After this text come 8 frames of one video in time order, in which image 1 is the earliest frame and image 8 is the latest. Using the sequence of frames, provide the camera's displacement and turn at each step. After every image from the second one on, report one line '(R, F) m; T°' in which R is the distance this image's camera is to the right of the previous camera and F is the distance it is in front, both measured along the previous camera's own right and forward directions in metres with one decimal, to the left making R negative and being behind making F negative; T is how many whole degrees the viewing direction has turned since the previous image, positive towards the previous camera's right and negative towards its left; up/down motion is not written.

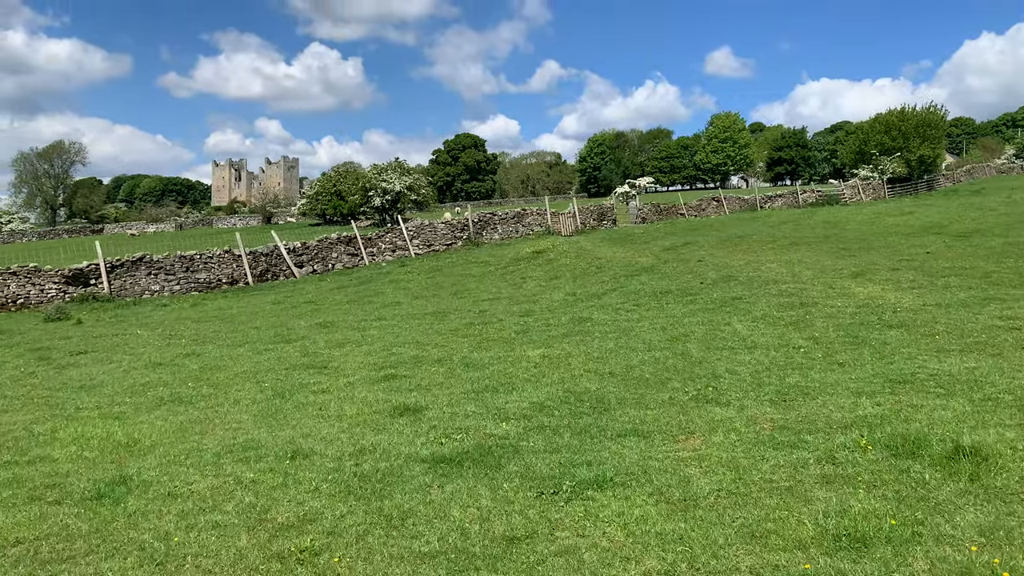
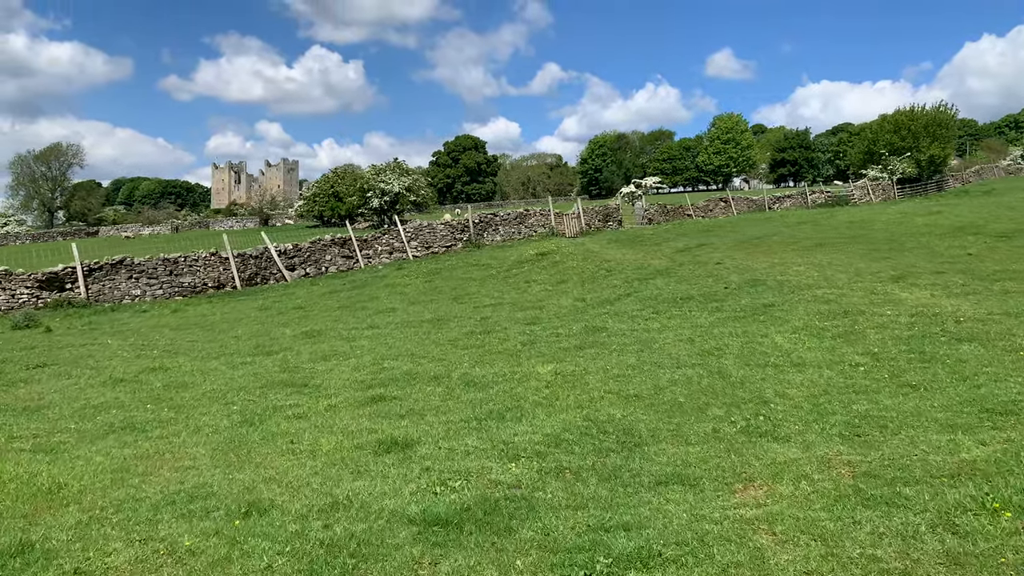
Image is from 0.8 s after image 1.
(-0.1, +1.5) m; 0°
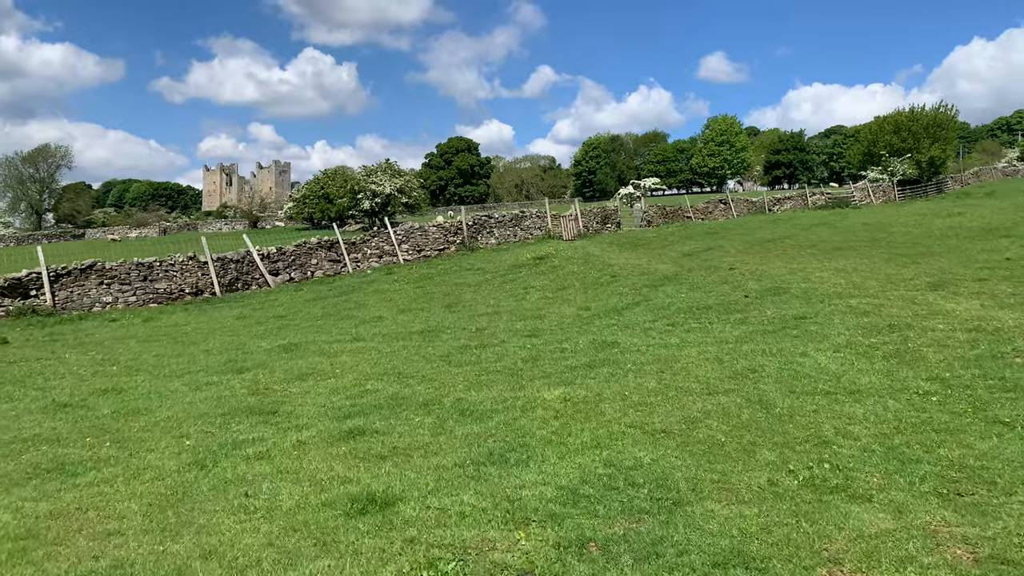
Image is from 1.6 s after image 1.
(-0.1, +1.4) m; 0°
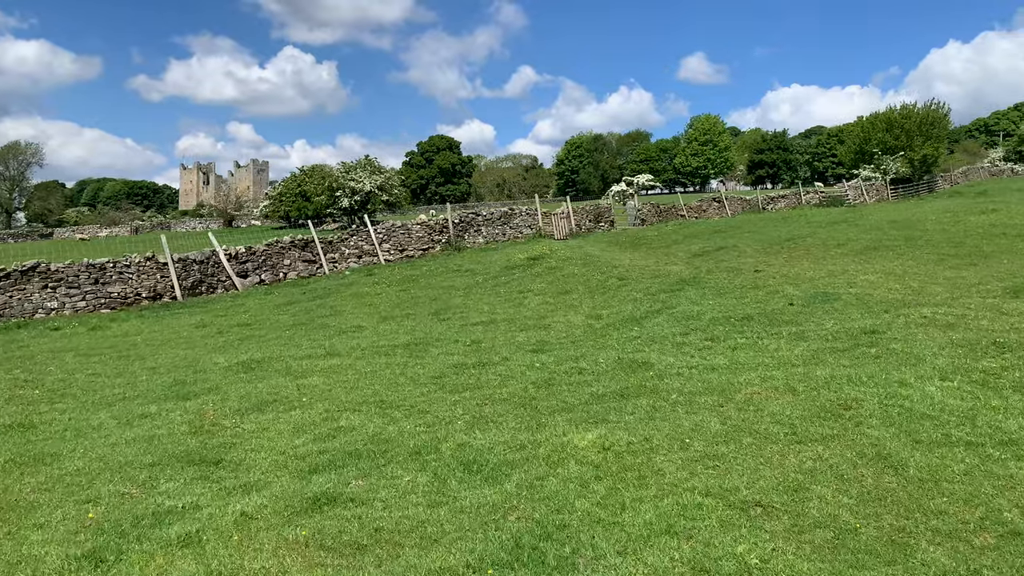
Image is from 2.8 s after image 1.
(-0.3, +2.2) m; +1°
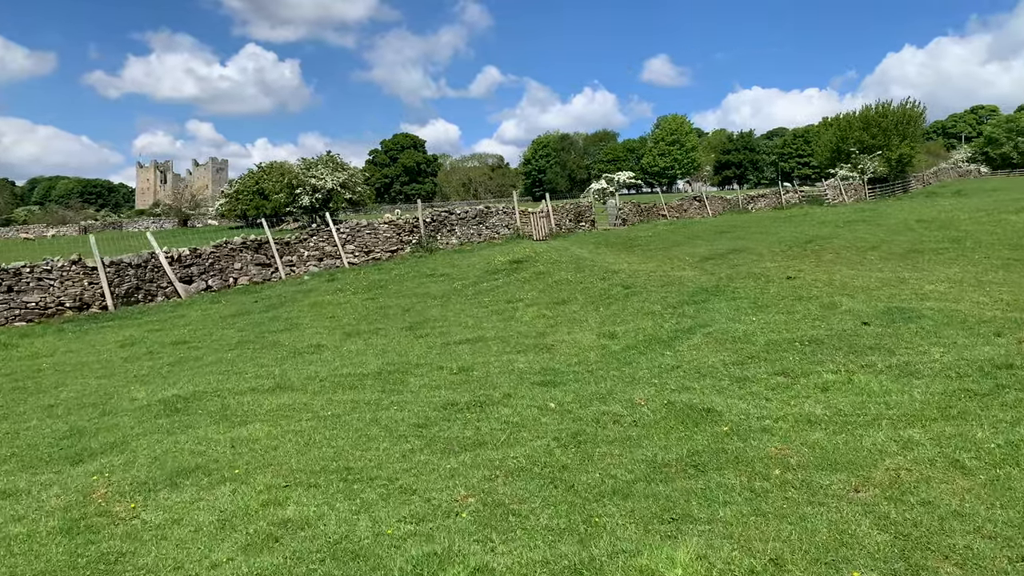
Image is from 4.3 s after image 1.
(-0.4, +2.6) m; +3°
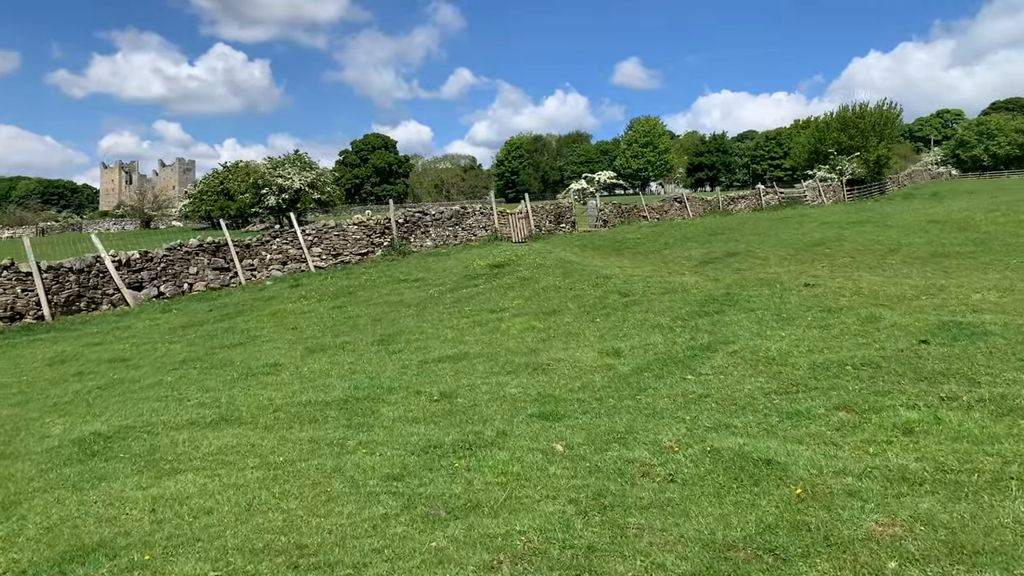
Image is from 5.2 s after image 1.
(-0.2, +1.6) m; +2°
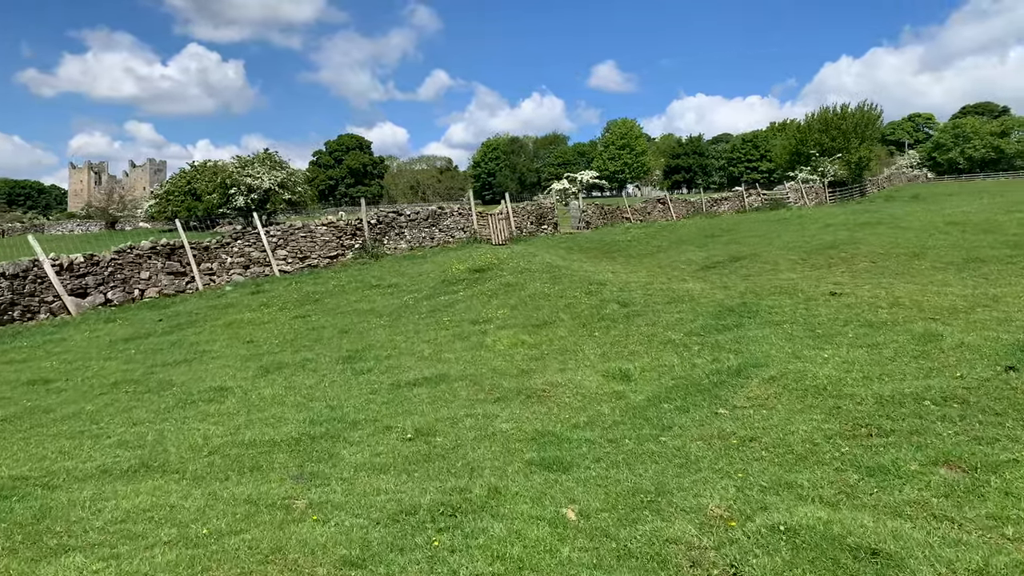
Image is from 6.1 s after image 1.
(-0.1, +1.6) m; +2°
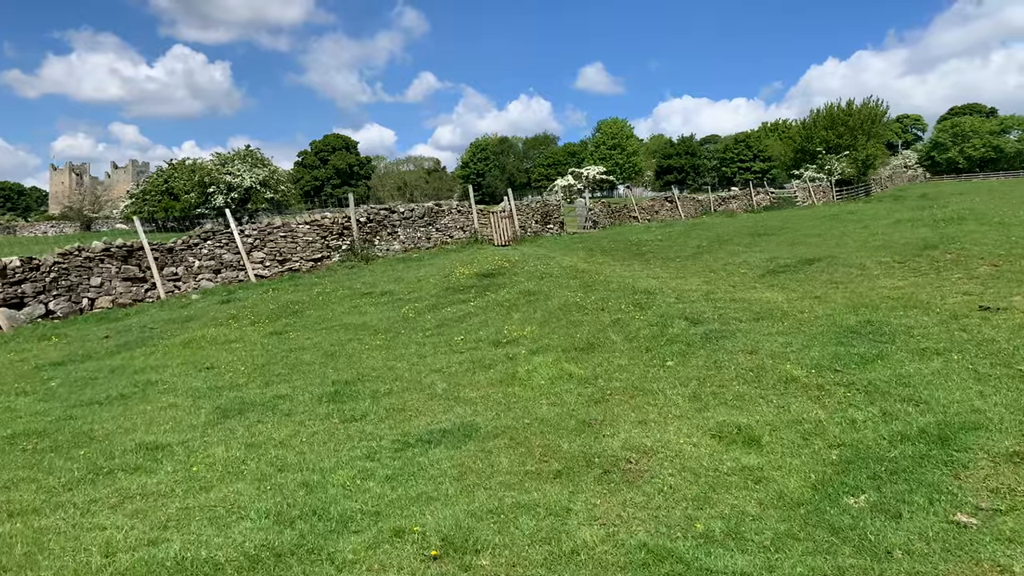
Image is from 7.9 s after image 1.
(-0.6, +2.8) m; +1°
